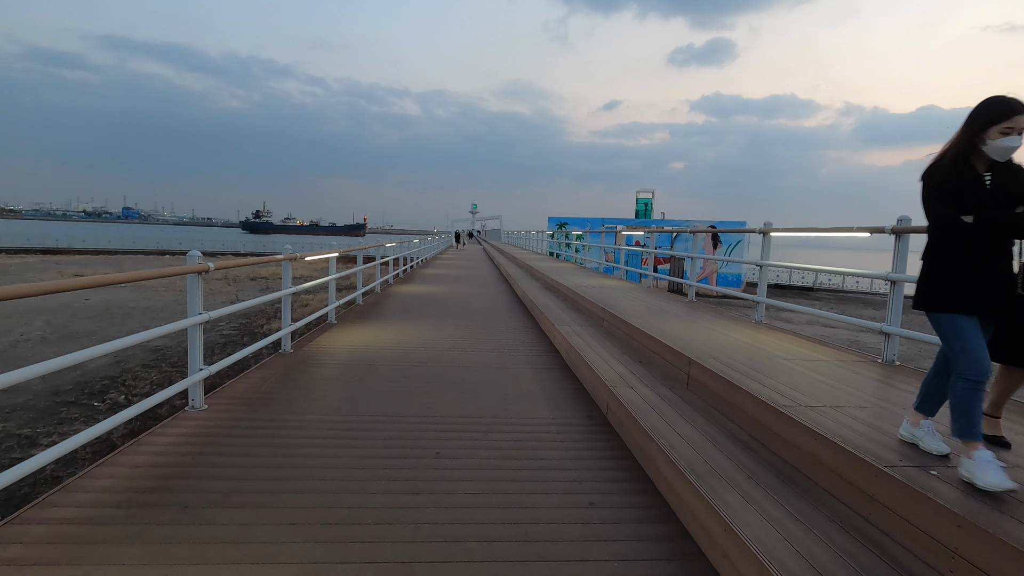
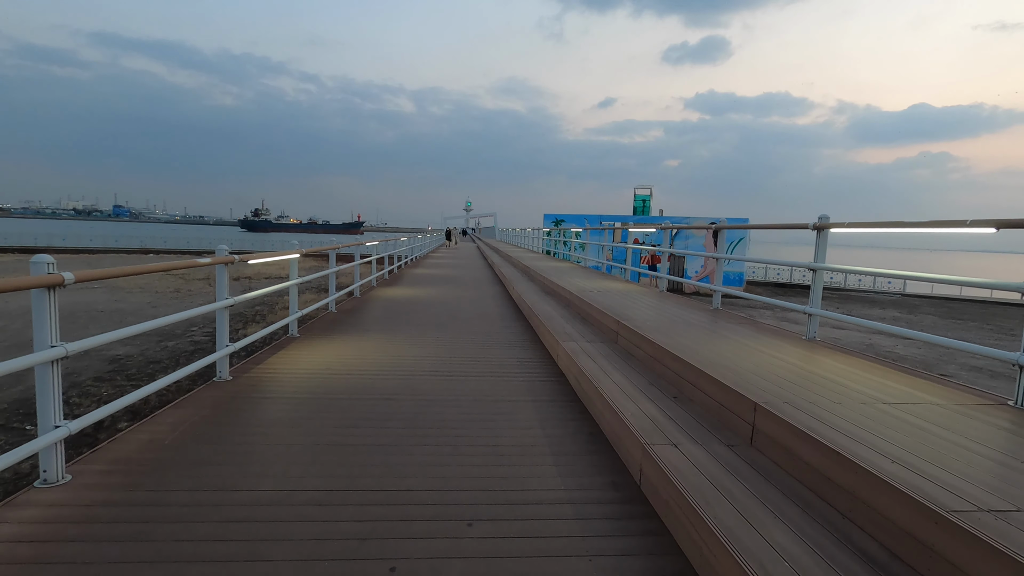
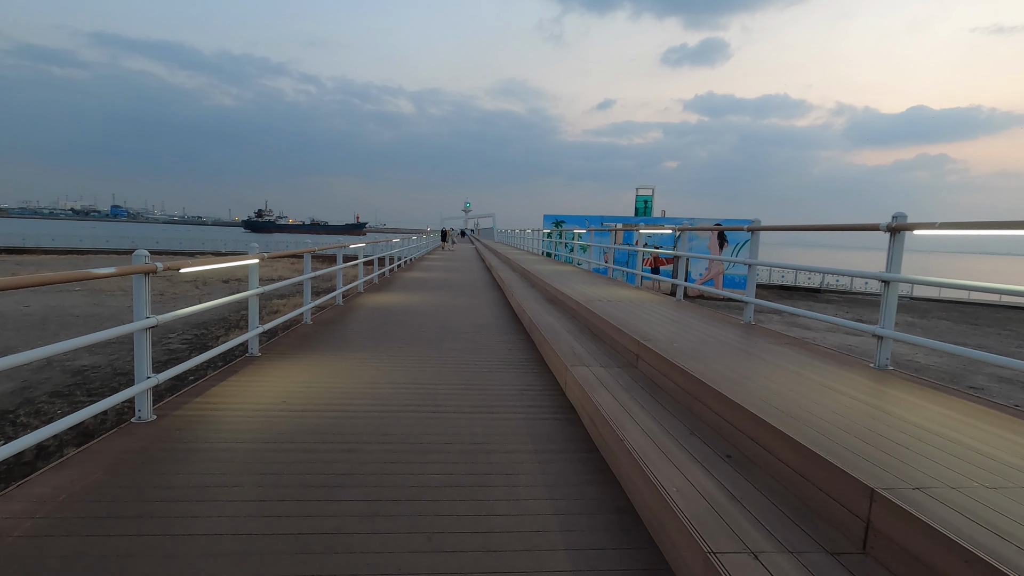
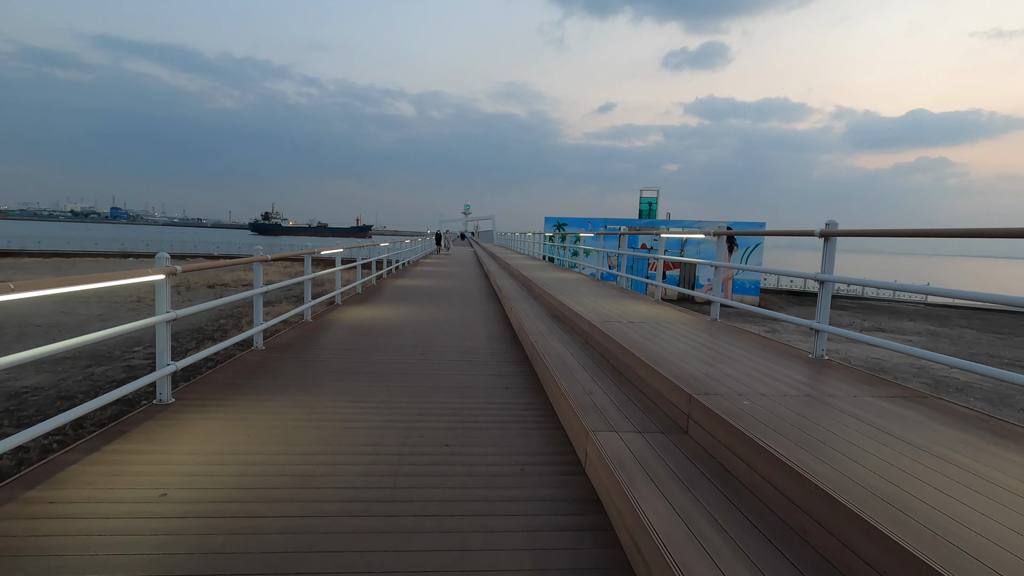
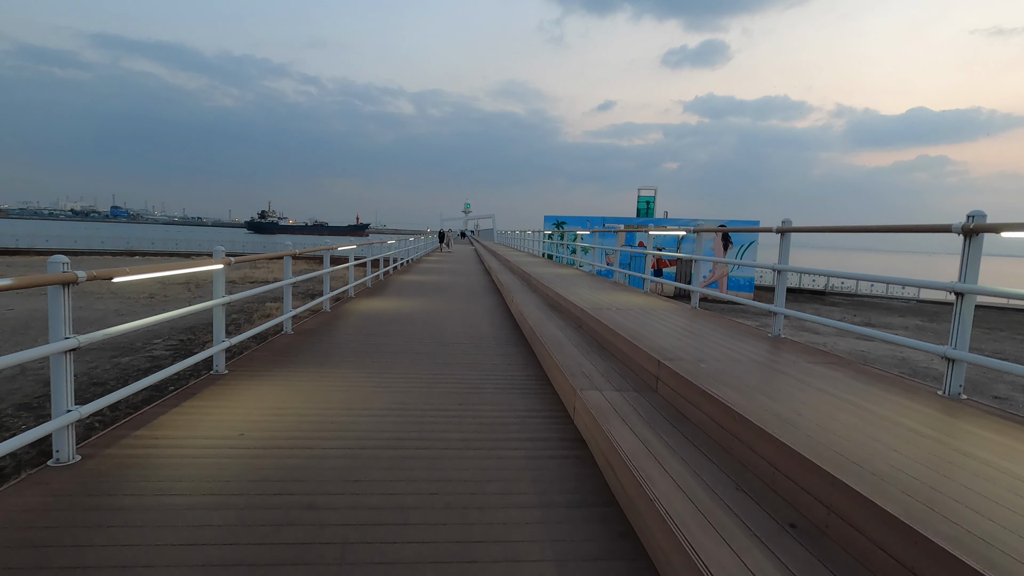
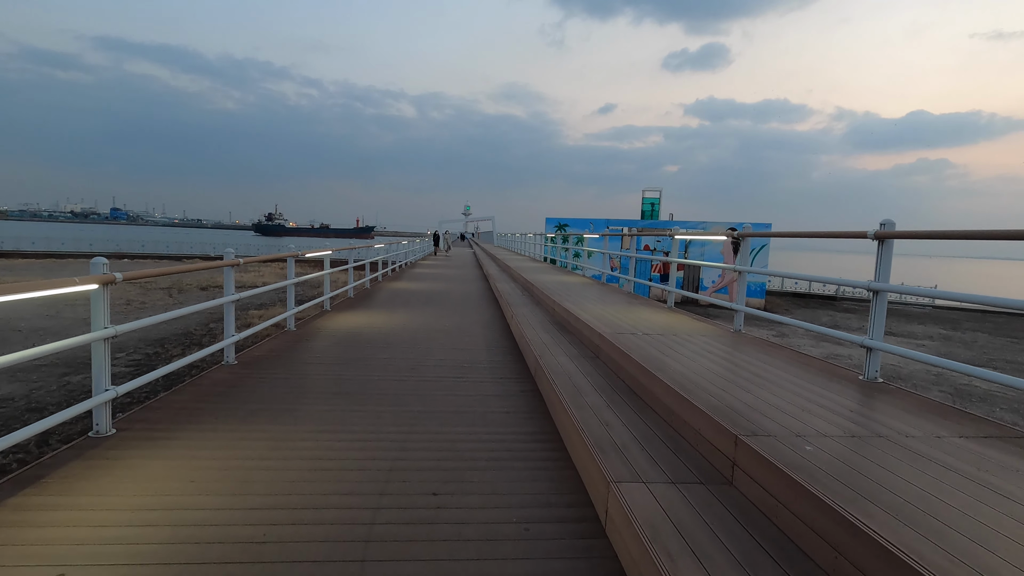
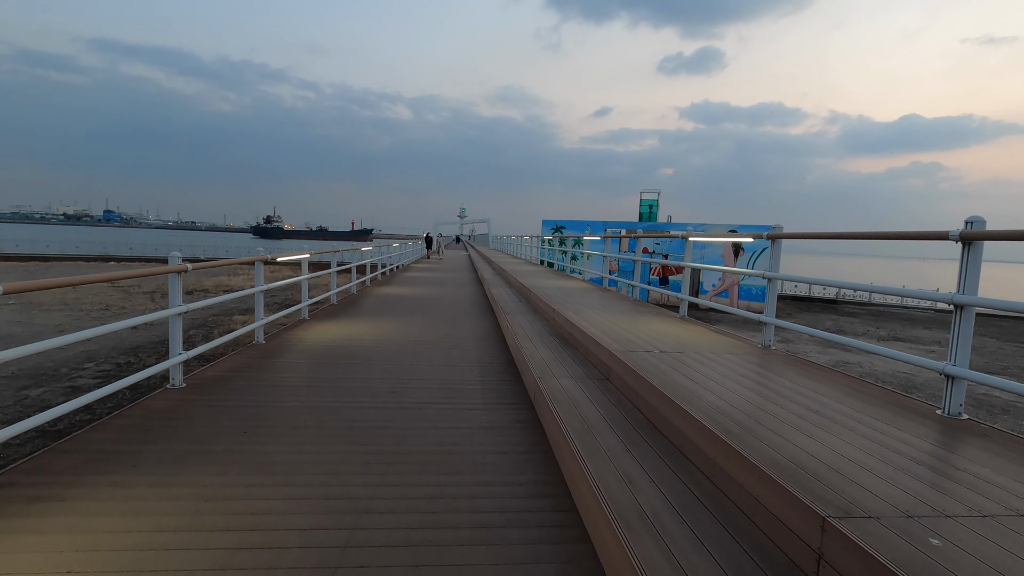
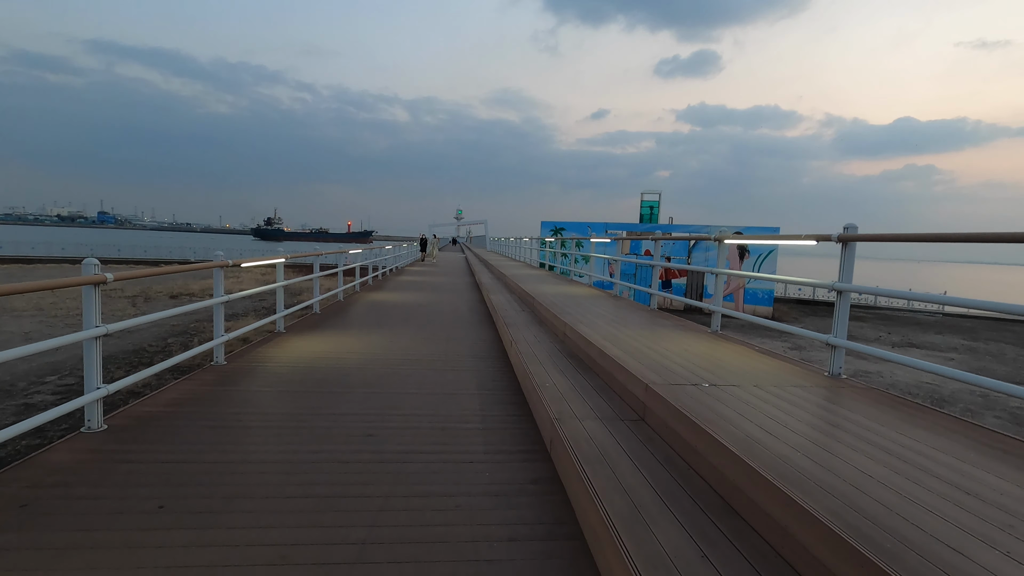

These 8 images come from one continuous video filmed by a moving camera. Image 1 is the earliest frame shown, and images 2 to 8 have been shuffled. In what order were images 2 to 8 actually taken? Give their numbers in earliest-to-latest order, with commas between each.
2, 3, 5, 4, 6, 7, 8
